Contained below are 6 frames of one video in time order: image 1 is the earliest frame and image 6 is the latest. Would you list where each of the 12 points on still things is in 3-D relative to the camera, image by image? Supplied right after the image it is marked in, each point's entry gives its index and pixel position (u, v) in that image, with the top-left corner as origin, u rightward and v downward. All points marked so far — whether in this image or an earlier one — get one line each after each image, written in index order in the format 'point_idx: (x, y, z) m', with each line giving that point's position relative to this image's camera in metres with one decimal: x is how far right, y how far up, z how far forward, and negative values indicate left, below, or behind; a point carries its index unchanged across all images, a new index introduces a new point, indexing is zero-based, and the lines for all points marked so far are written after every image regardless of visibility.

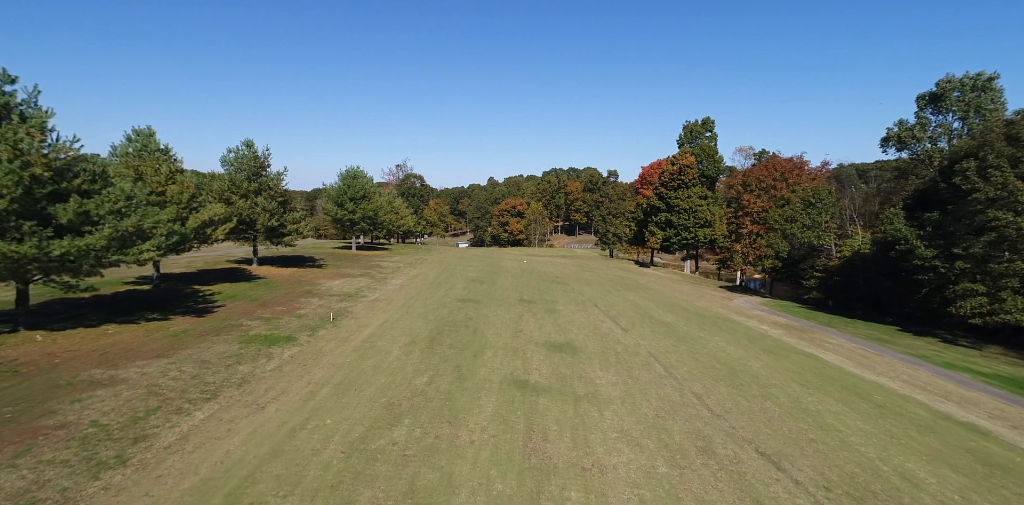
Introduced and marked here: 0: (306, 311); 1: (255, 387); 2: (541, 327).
0: (-7.2, -2.0, +17.4) m
1: (-5.3, -2.8, +10.4) m
2: (+1.2, -3.0, +19.5) m
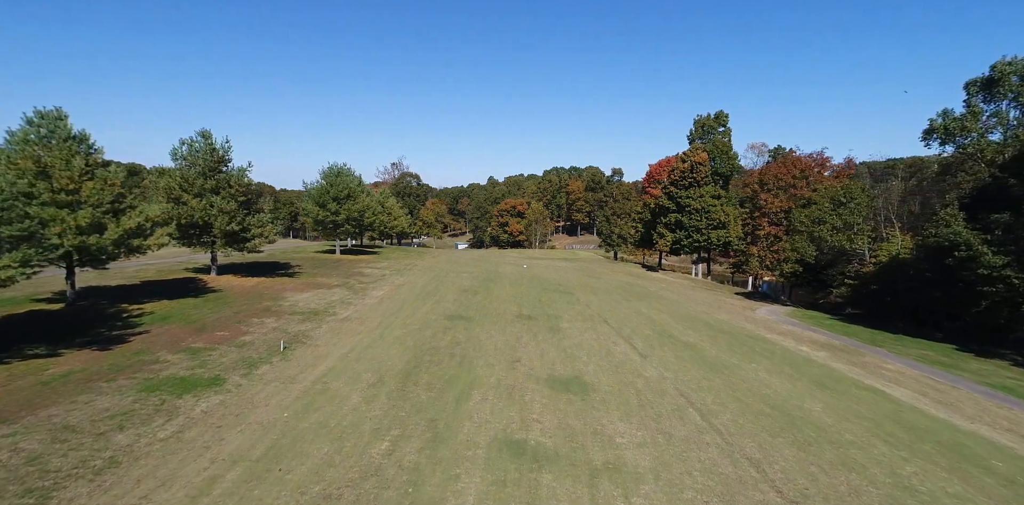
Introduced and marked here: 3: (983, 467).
0: (-7.4, -2.4, +14.1) m
1: (-5.5, -3.2, +7.0) m
2: (+1.0, -3.3, +16.2) m
3: (+9.0, -4.1, +9.5) m
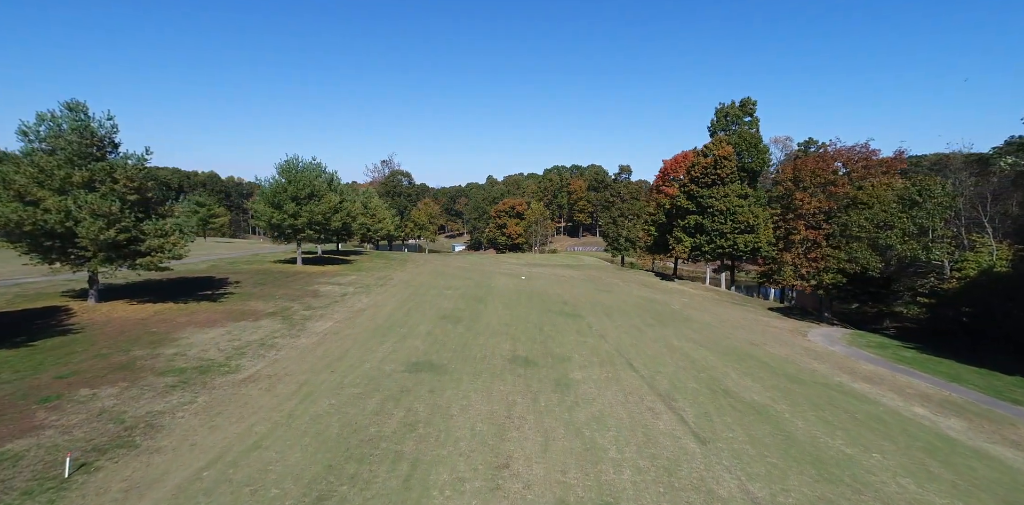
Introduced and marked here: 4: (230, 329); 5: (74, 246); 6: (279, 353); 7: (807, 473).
0: (-7.6, -3.0, +8.0) m
1: (-5.8, -3.8, +1.0) m
2: (+0.8, -3.9, +10.1) m
3: (+8.7, -4.7, +3.5) m
4: (-8.8, -2.4, +15.5) m
5: (-13.3, +0.2, +15.2) m
6: (-6.6, -2.8, +14.0) m
7: (+5.8, -4.3, +9.8) m
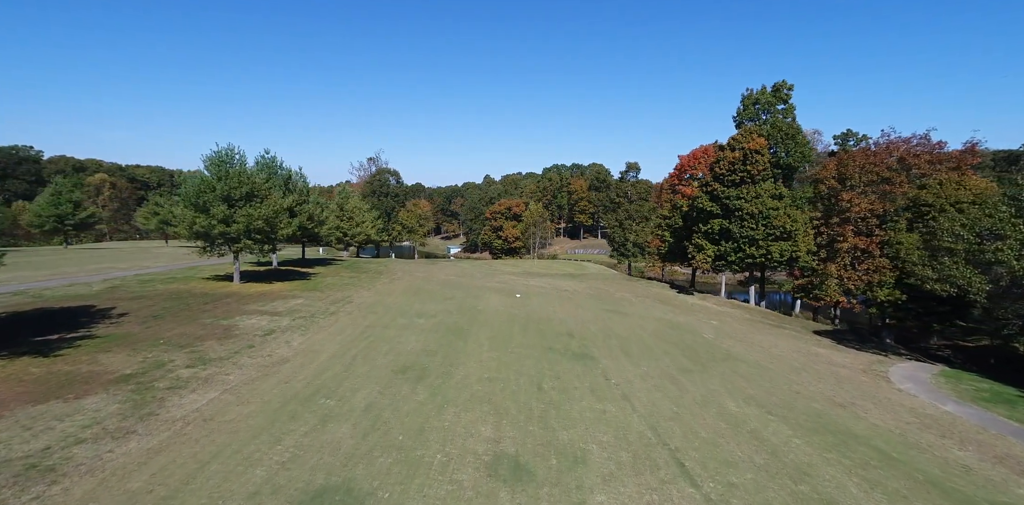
0: (-8.0, -3.7, +1.6) m
1: (-6.1, -4.5, -5.4) m
2: (+0.4, -4.6, +3.7) m
3: (+8.4, -5.4, -2.9) m
4: (-9.2, -3.1, +9.1) m
5: (-13.7, -0.6, +8.8) m
6: (-6.9, -3.5, +7.6) m
7: (+5.4, -5.0, +3.4) m
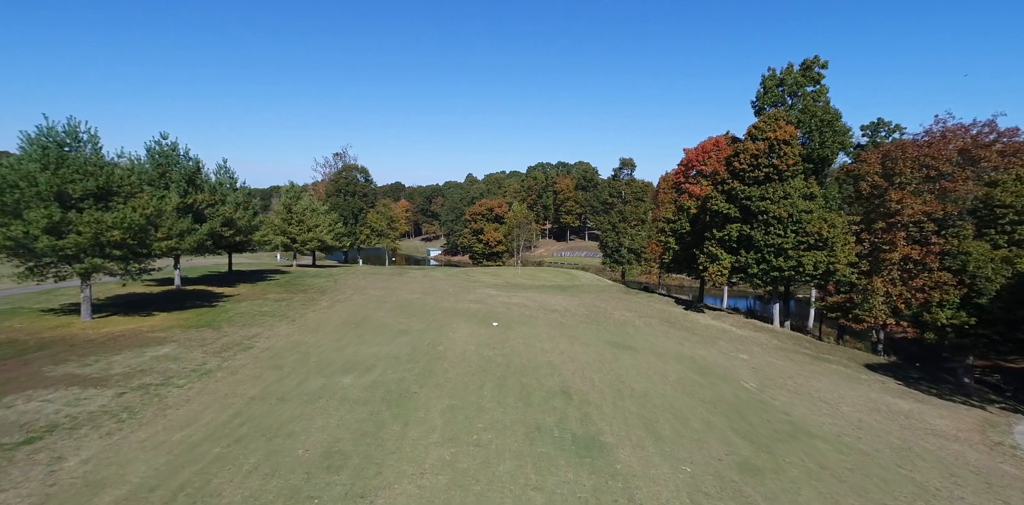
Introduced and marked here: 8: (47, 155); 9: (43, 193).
0: (-8.3, -4.4, -5.7) m
1: (-6.2, -5.2, -12.7) m
2: (0.0, -5.4, -3.3) m
3: (+8.2, -6.1, -9.7) m
4: (-9.7, -3.9, +1.7) m
5: (-14.2, -1.3, +1.3) m
6: (-7.4, -4.3, +0.3) m
7: (+5.1, -5.8, -3.5) m
8: (-14.9, +3.2, +16.2) m
9: (-14.7, +1.9, +16.0) m
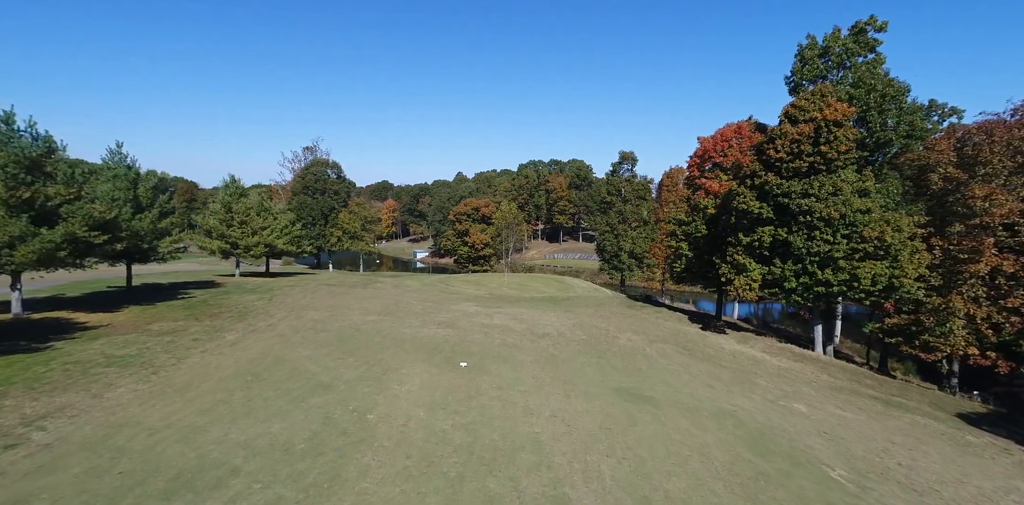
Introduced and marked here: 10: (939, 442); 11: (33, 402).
0: (-8.8, -5.0, -12.5) m
1: (-6.6, -5.7, -19.5) m
2: (-0.5, -5.9, -10.1) m
3: (+7.8, -6.7, -16.4) m
4: (-10.3, -4.4, -5.2) m
5: (-14.8, -1.8, -5.7) m
6: (-8.0, -4.8, -6.6) m
7: (+4.6, -6.3, -10.2) m
8: (-15.7, +2.7, +9.2) m
9: (-15.5, +1.4, +9.0) m
10: (+13.8, -6.0, +16.1) m
11: (-10.9, -3.4, +11.4) m
